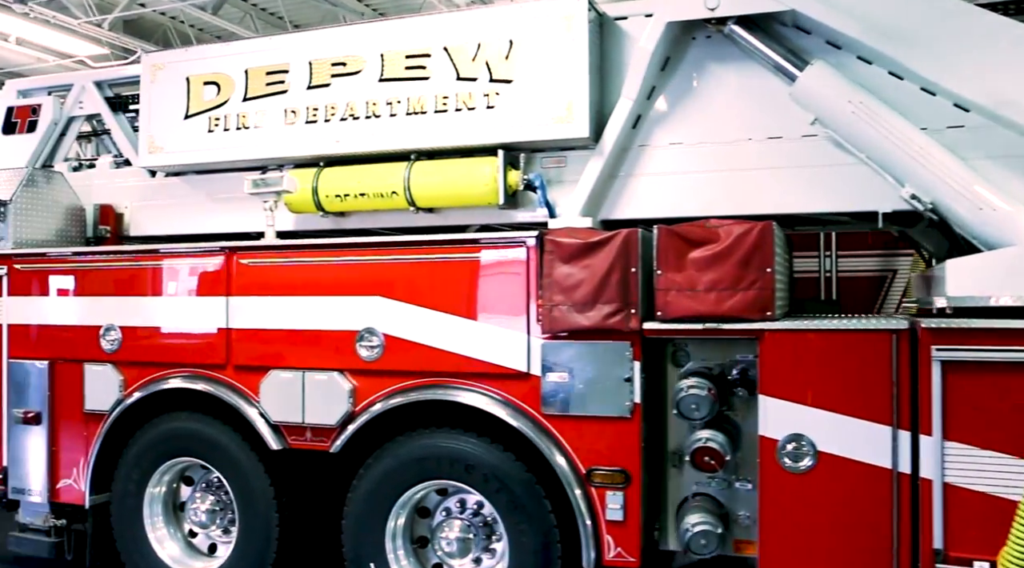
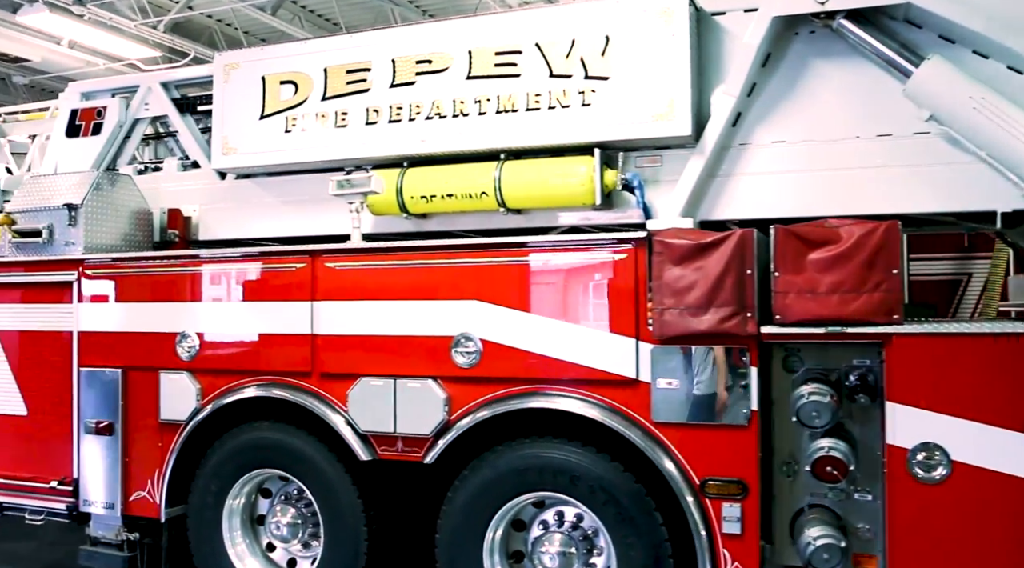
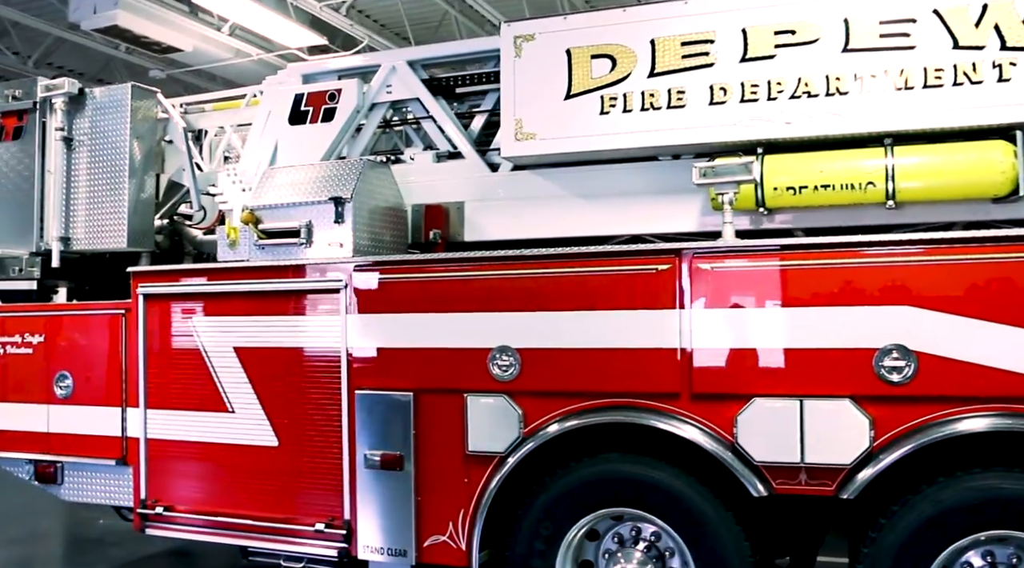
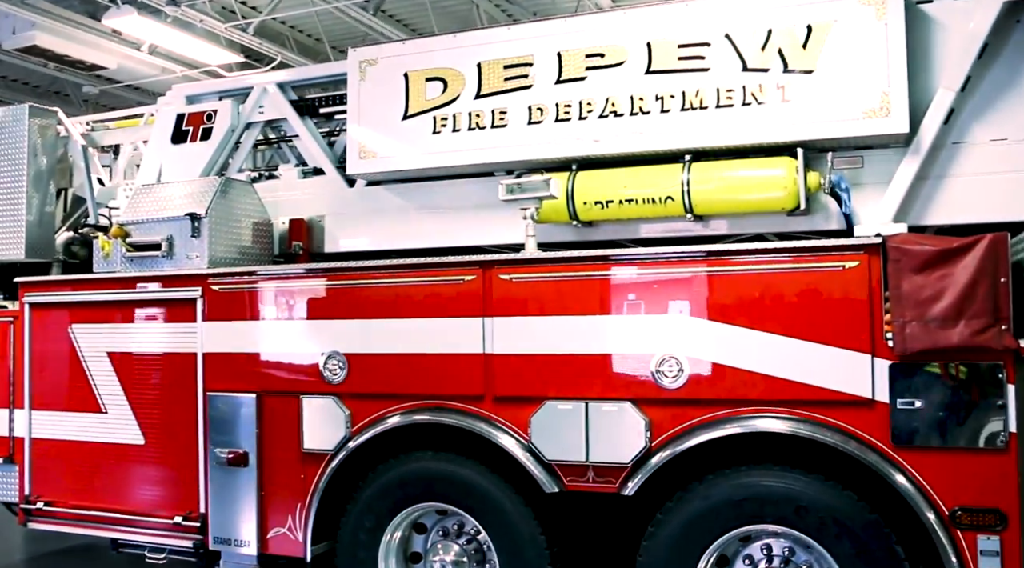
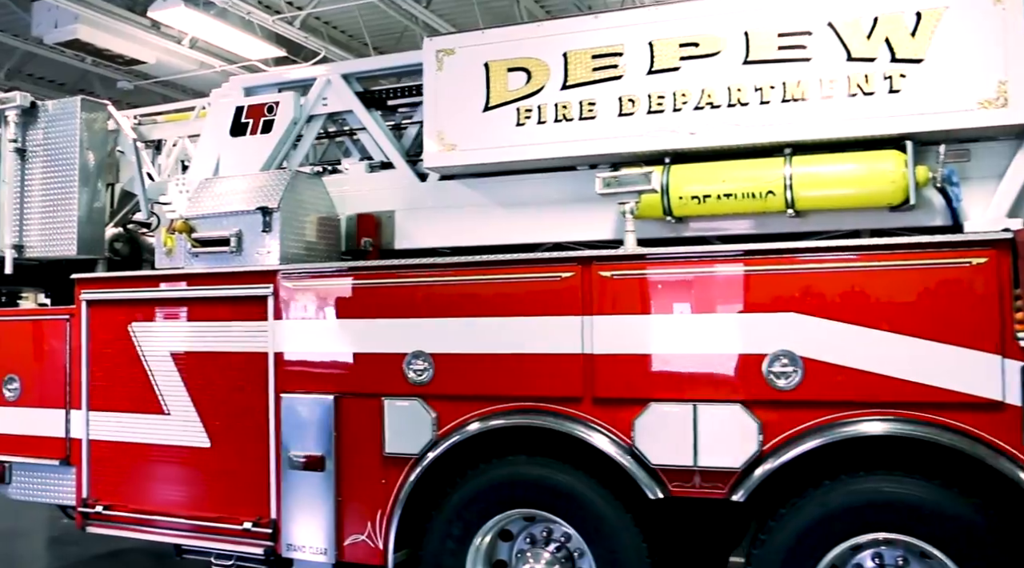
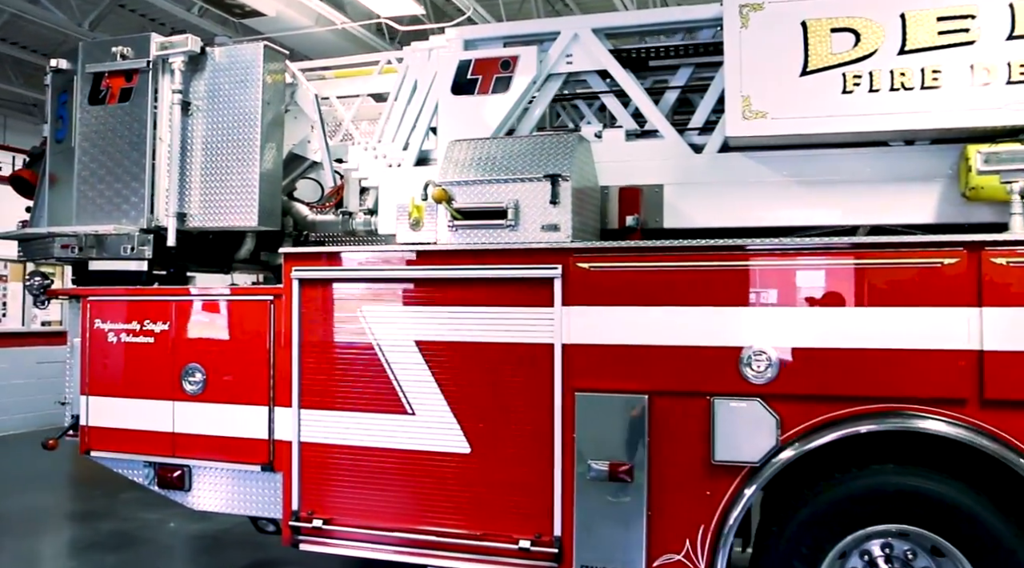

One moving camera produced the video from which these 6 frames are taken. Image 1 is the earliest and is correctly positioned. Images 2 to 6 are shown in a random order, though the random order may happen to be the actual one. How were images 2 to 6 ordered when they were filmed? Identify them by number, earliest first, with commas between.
2, 4, 5, 3, 6
